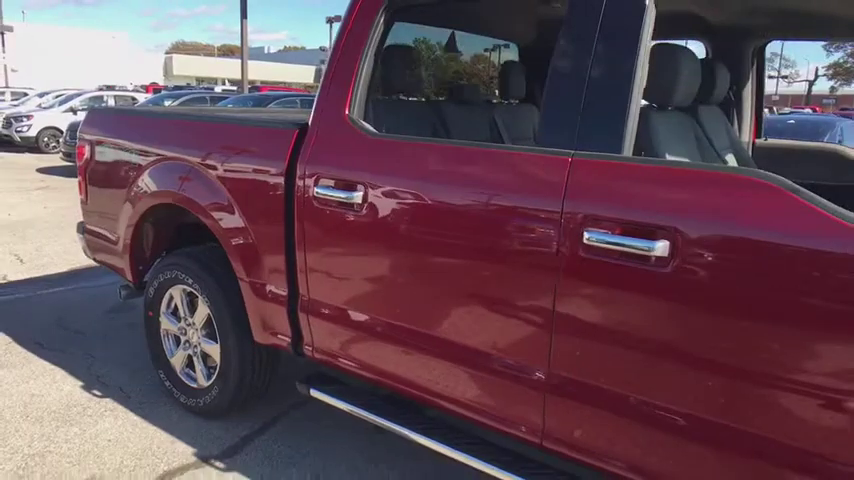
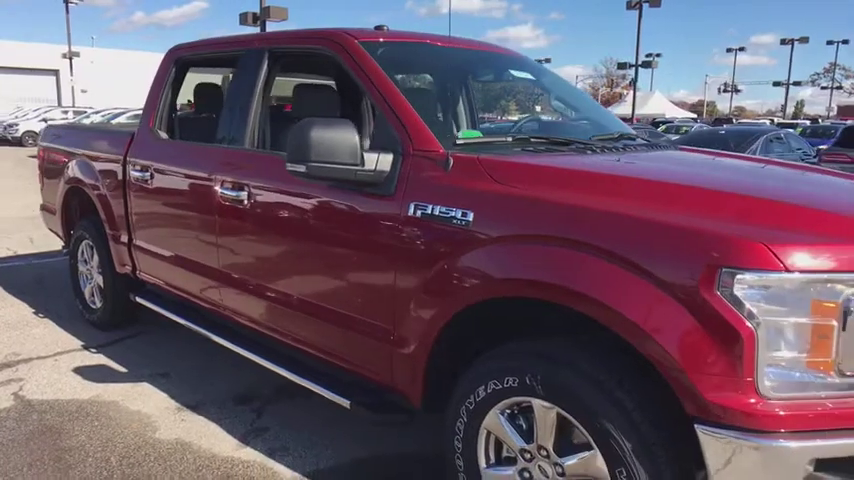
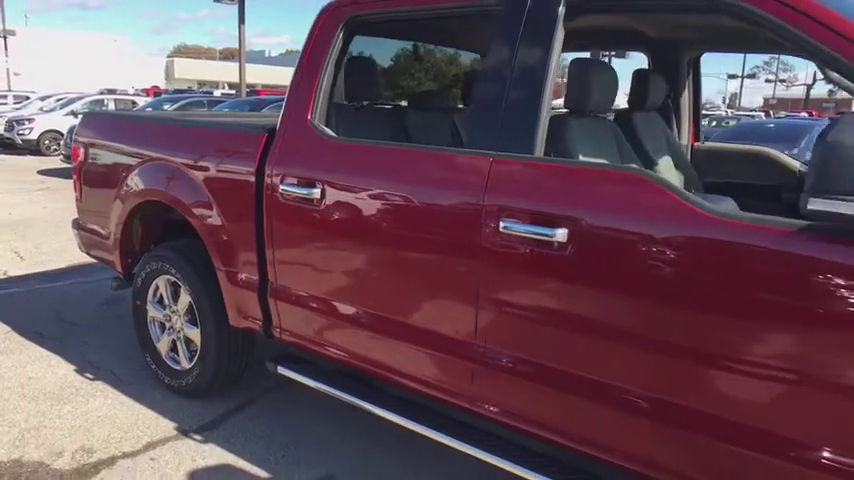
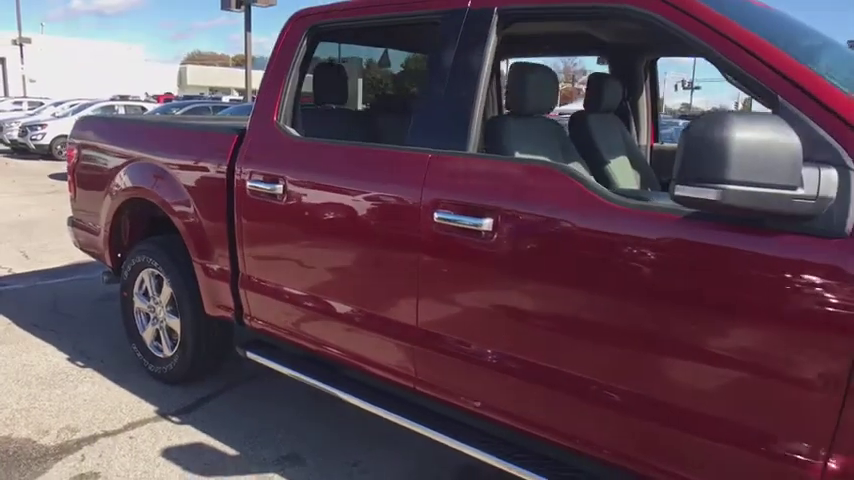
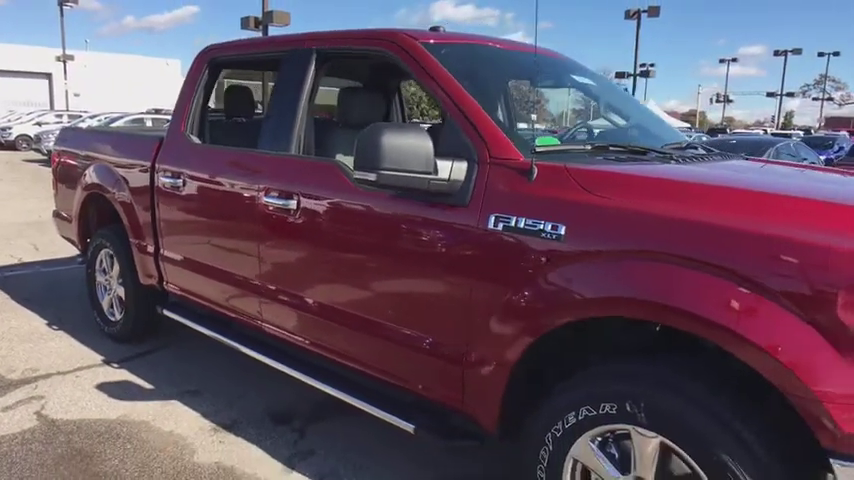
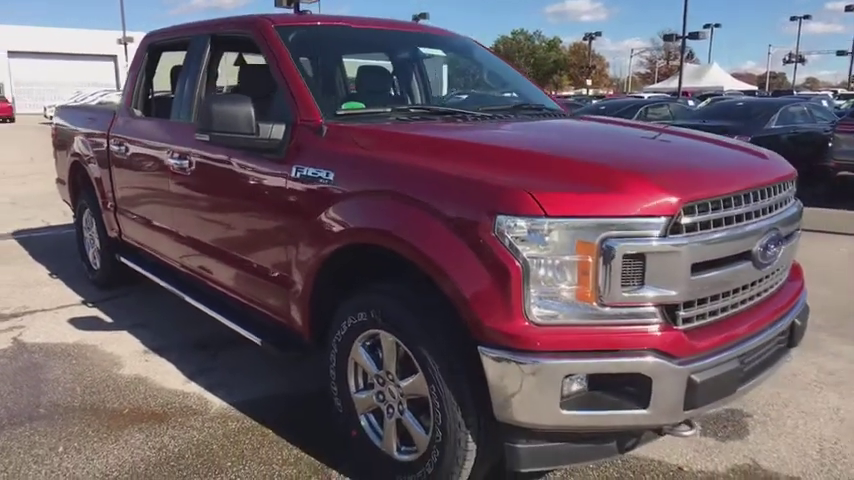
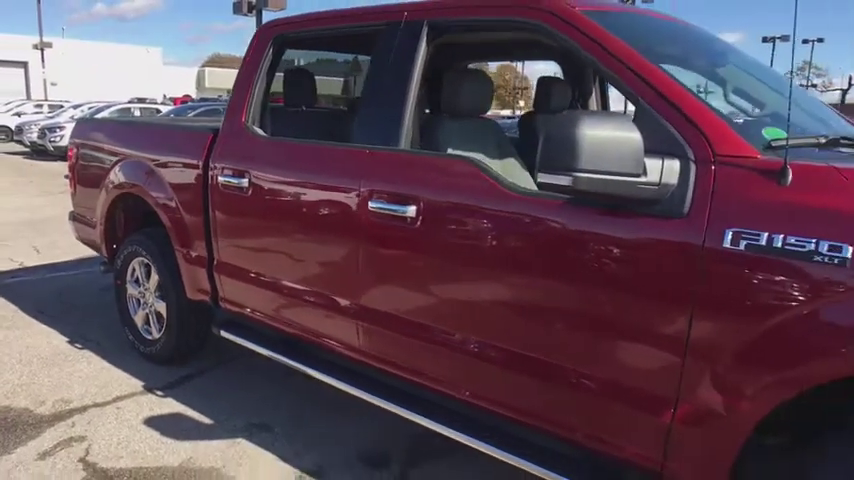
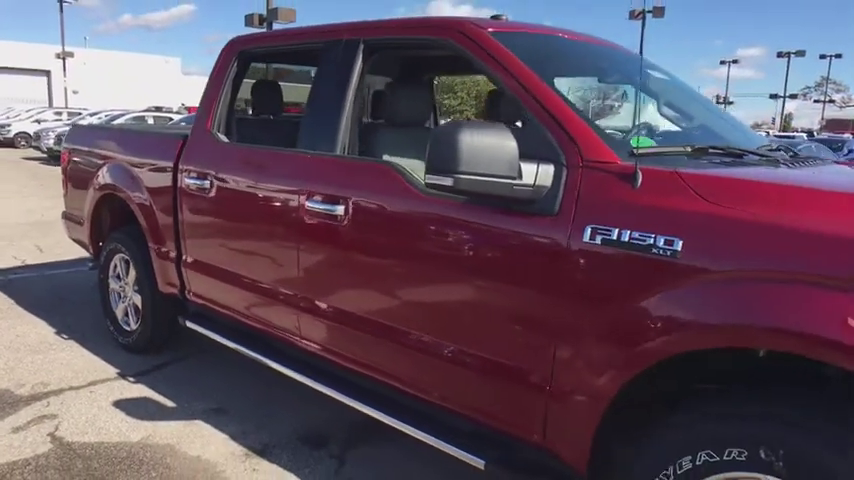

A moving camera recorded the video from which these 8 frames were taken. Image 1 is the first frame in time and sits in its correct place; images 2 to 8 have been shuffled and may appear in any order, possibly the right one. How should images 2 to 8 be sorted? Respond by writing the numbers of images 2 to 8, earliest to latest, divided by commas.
3, 4, 7, 8, 5, 2, 6
